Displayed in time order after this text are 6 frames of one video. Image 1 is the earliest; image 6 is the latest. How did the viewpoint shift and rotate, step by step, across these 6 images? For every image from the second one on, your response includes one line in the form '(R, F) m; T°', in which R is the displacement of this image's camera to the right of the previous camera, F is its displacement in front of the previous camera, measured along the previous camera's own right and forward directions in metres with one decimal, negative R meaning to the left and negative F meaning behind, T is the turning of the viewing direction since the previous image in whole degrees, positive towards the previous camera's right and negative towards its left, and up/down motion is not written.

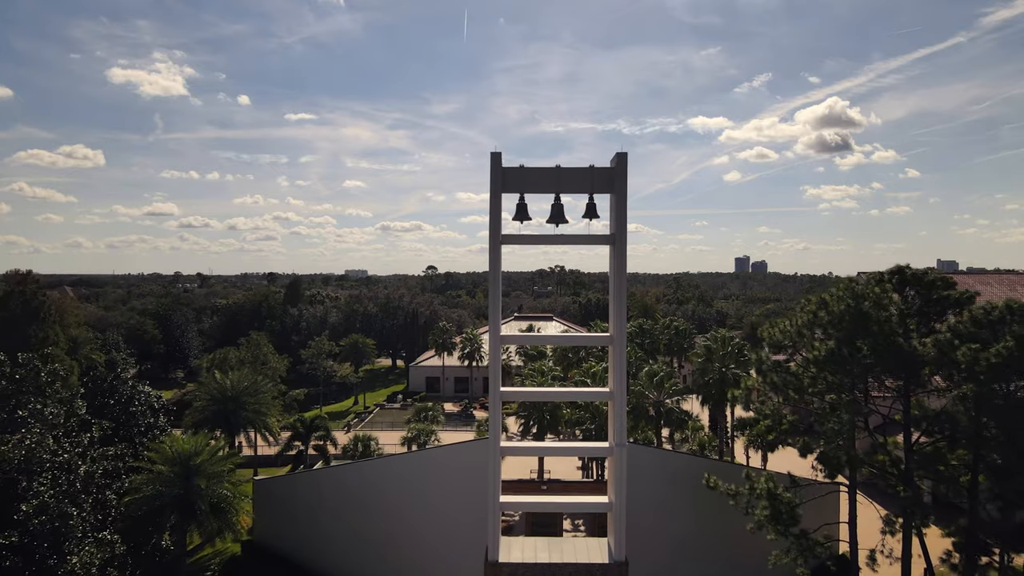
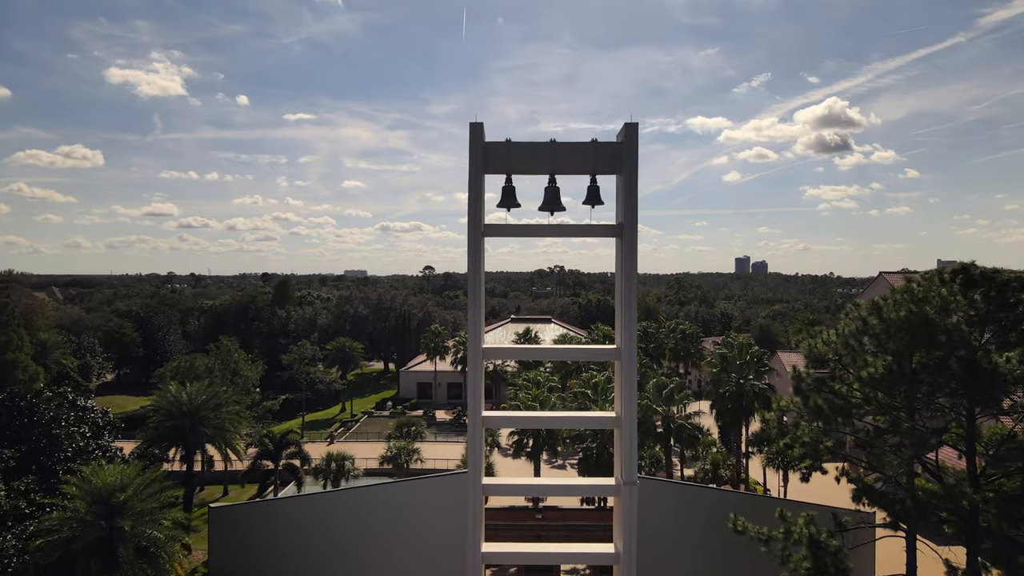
(+0.3, +2.5) m; 0°
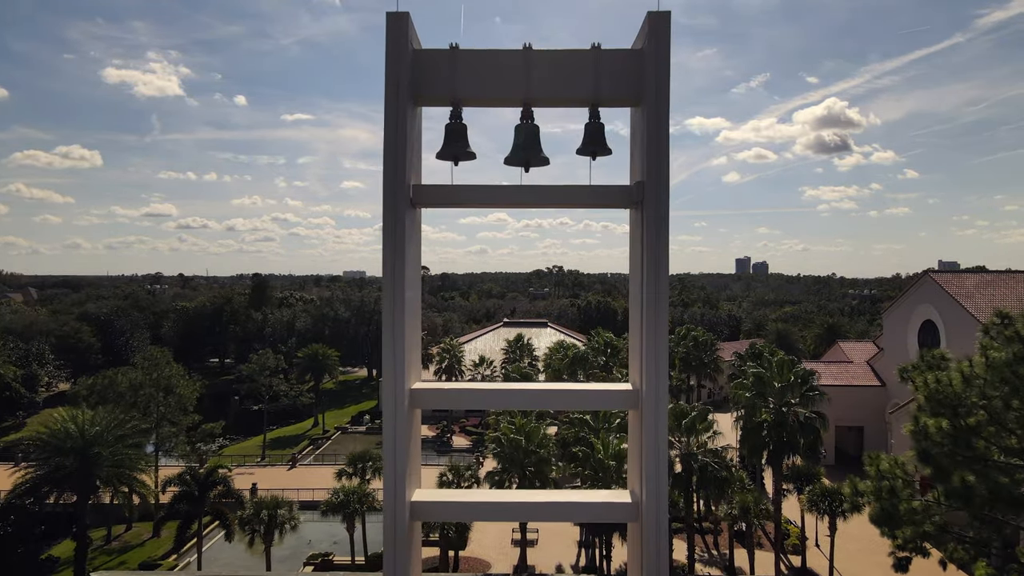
(+0.6, +4.4) m; 0°
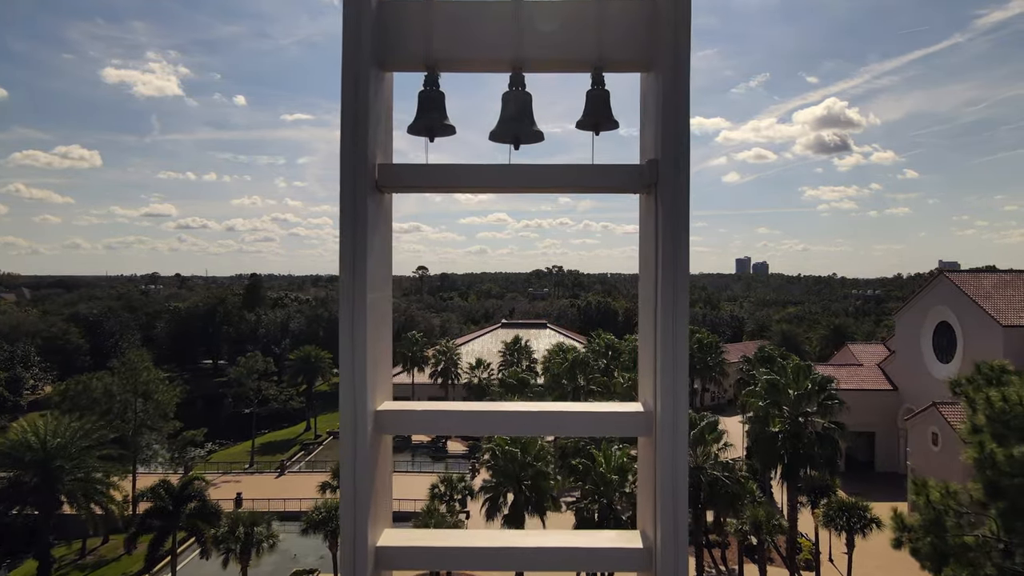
(+0.1, +1.2) m; 0°
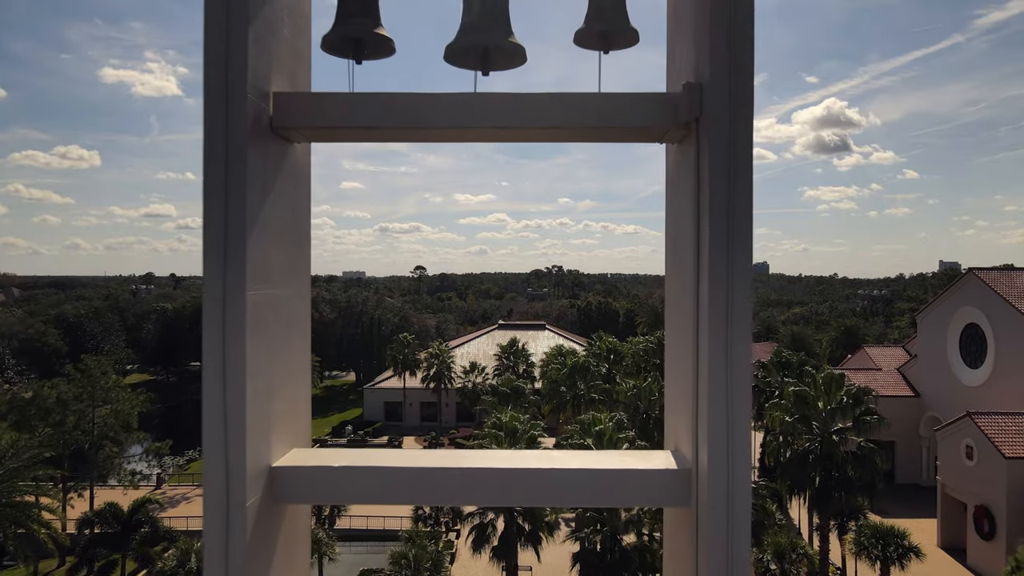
(+0.2, +1.9) m; 0°
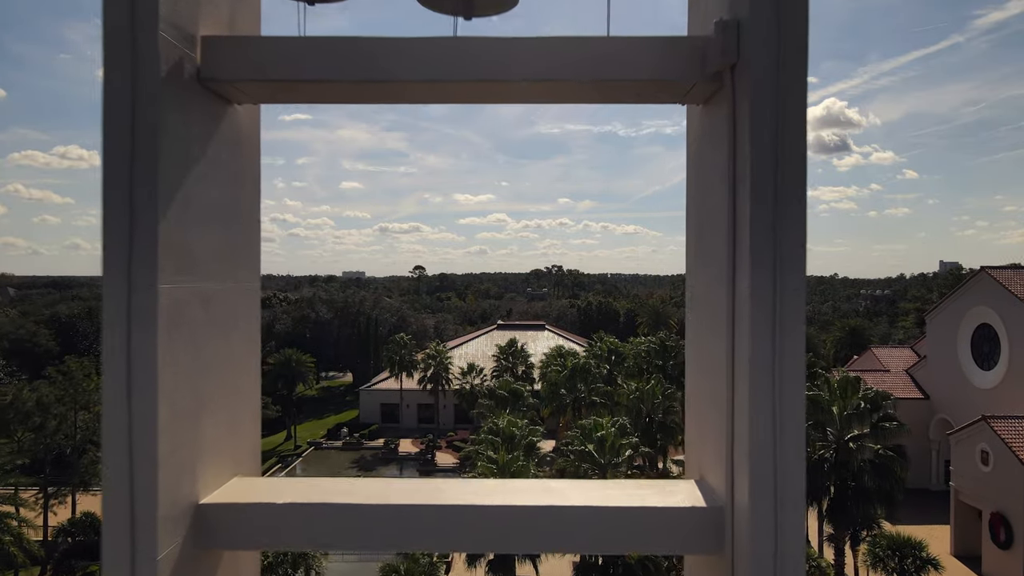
(+0.1, +0.7) m; 0°
